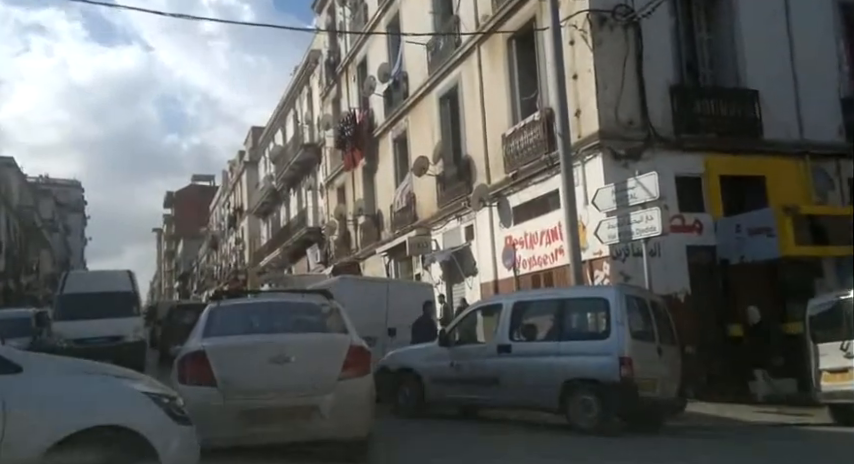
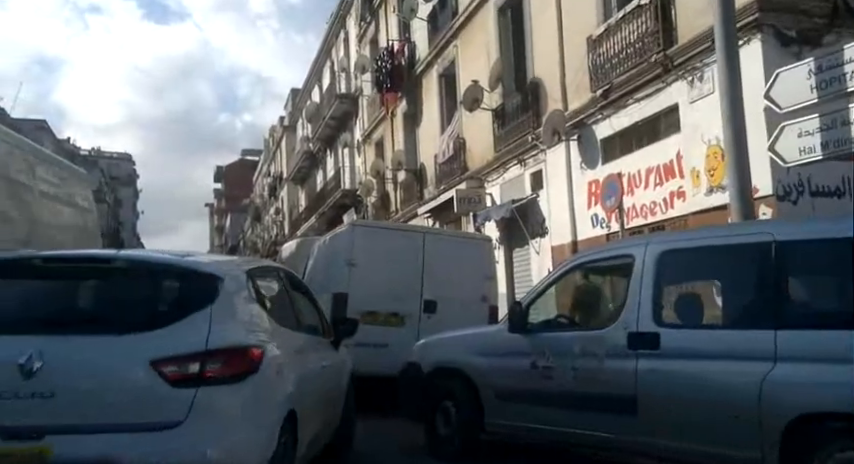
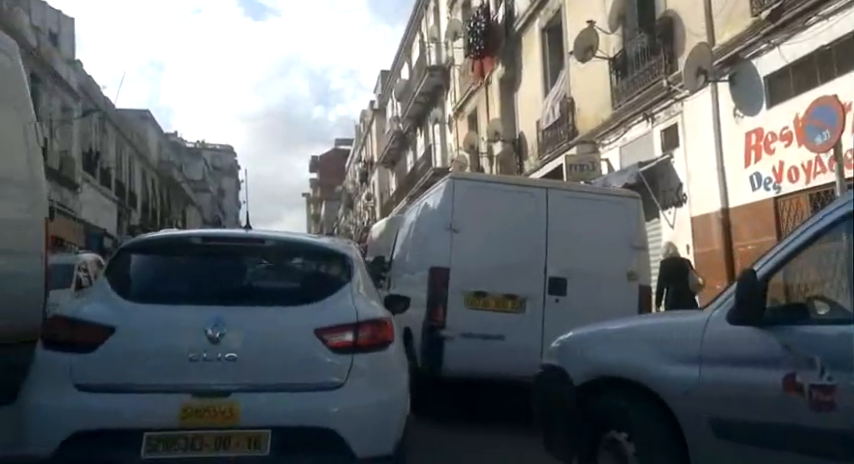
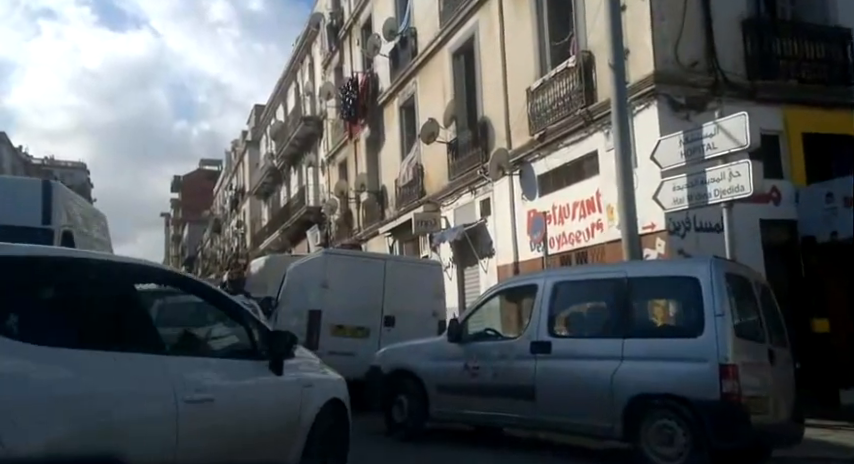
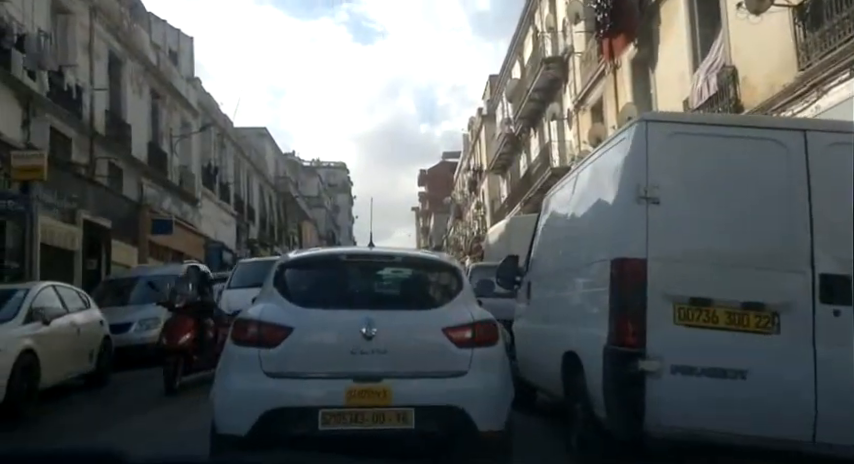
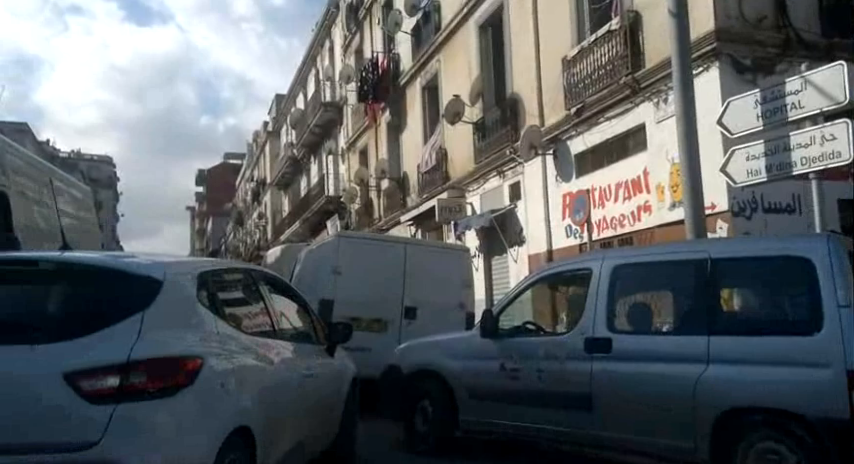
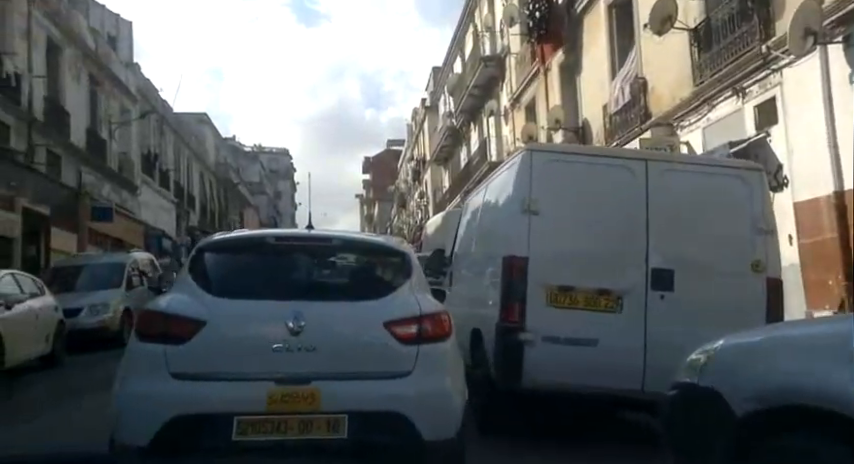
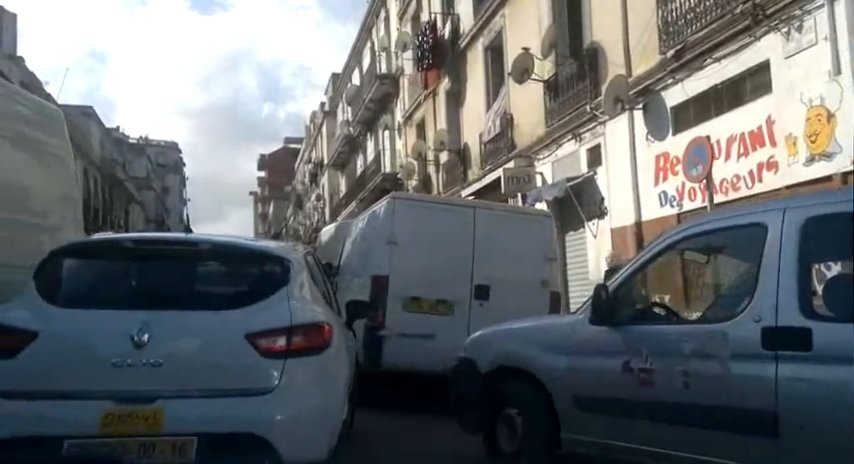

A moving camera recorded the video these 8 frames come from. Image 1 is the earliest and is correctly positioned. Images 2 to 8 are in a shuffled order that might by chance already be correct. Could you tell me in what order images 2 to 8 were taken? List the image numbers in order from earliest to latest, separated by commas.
4, 6, 2, 8, 3, 7, 5
